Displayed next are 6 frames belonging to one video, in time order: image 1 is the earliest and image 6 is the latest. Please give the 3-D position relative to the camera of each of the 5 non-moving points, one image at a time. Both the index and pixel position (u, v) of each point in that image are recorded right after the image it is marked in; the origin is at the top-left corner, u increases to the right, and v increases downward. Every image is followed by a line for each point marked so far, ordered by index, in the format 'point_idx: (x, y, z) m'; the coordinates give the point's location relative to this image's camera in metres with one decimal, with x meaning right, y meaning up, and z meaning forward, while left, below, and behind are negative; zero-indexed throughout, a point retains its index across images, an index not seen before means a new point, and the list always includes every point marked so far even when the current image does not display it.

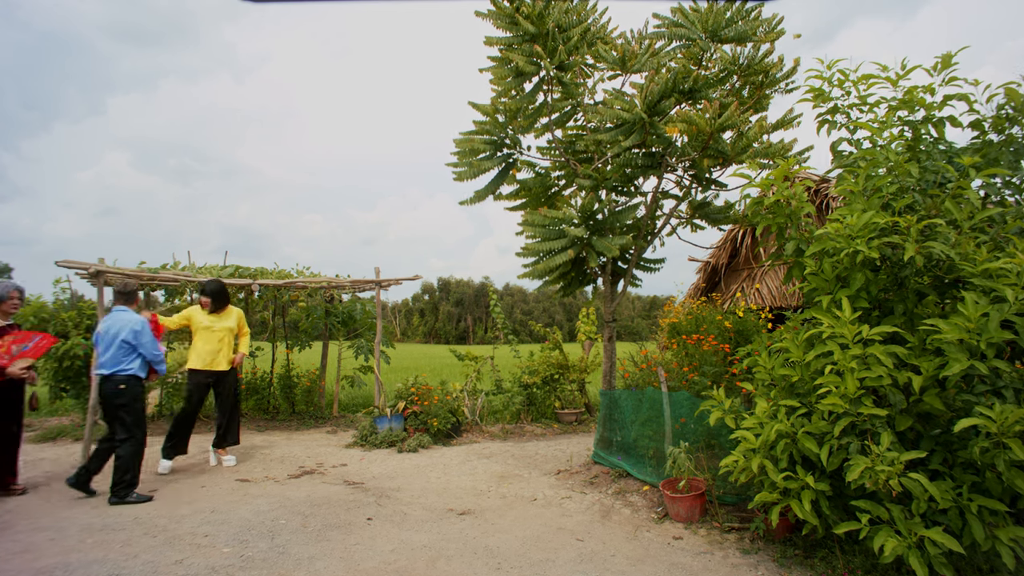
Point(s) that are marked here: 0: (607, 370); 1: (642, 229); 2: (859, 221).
0: (+1.0, -0.9, +6.4) m
1: (+1.3, +0.6, +5.9) m
2: (+2.1, +0.4, +3.6) m
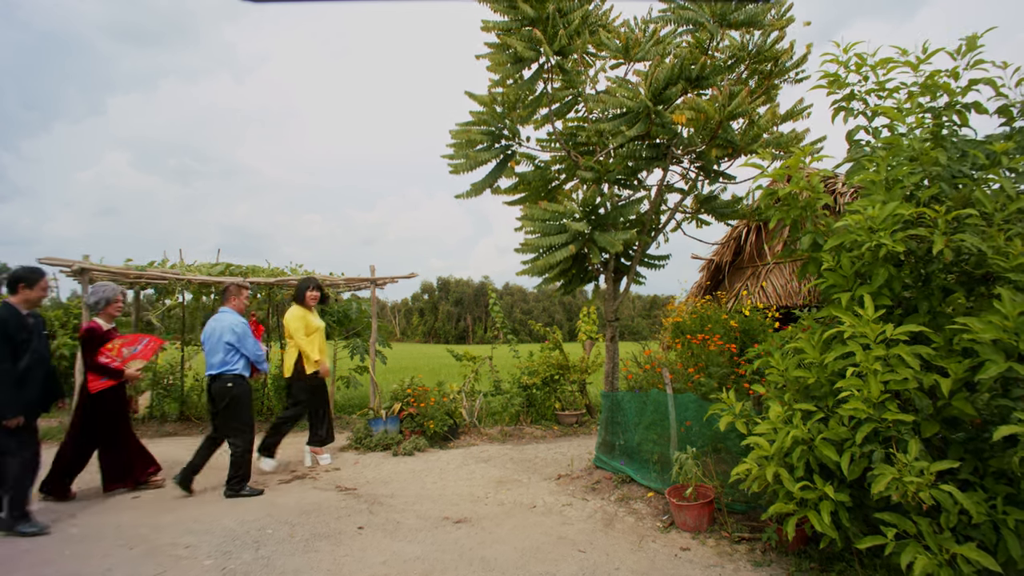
0: (+1.0, -0.9, +6.1) m
1: (+1.3, +0.6, +5.6) m
2: (+2.1, +0.4, +3.4) m
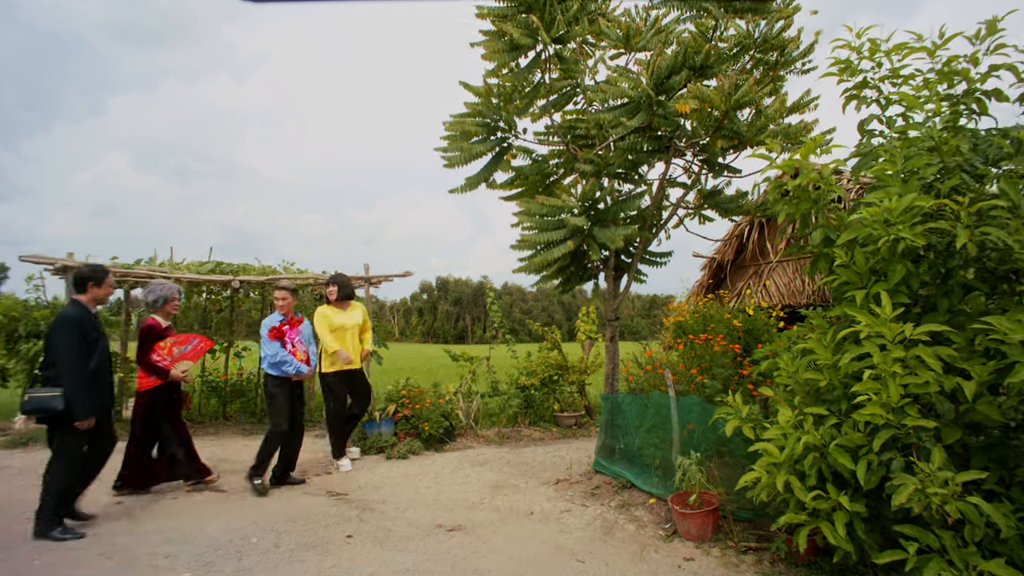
0: (+1.0, -0.8, +5.9) m
1: (+1.2, +0.6, +5.4) m
2: (+2.1, +0.5, +3.2) m
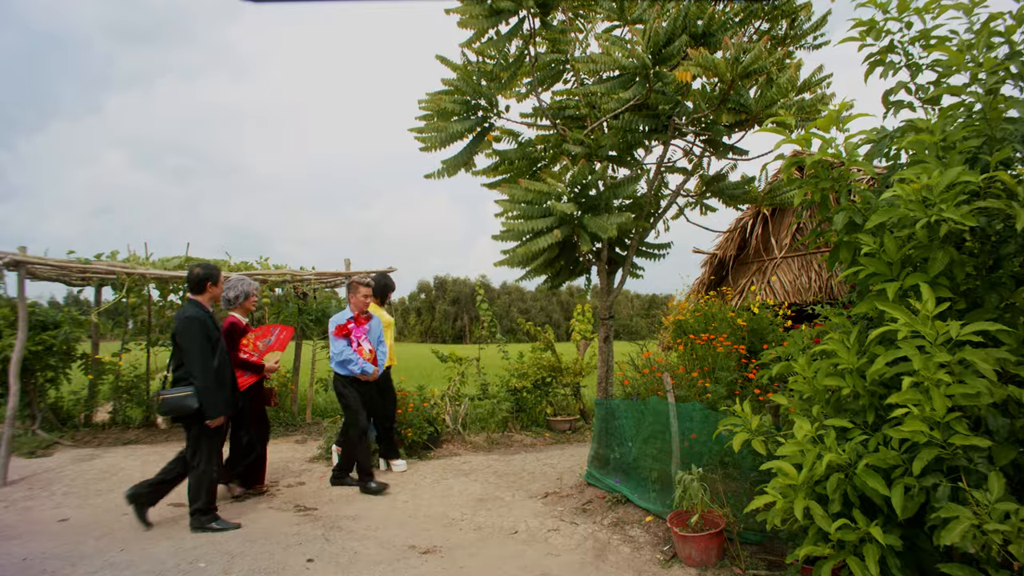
0: (+0.8, -0.8, +5.4) m
1: (+1.1, +0.7, +4.9) m
2: (+1.9, +0.5, +2.7) m
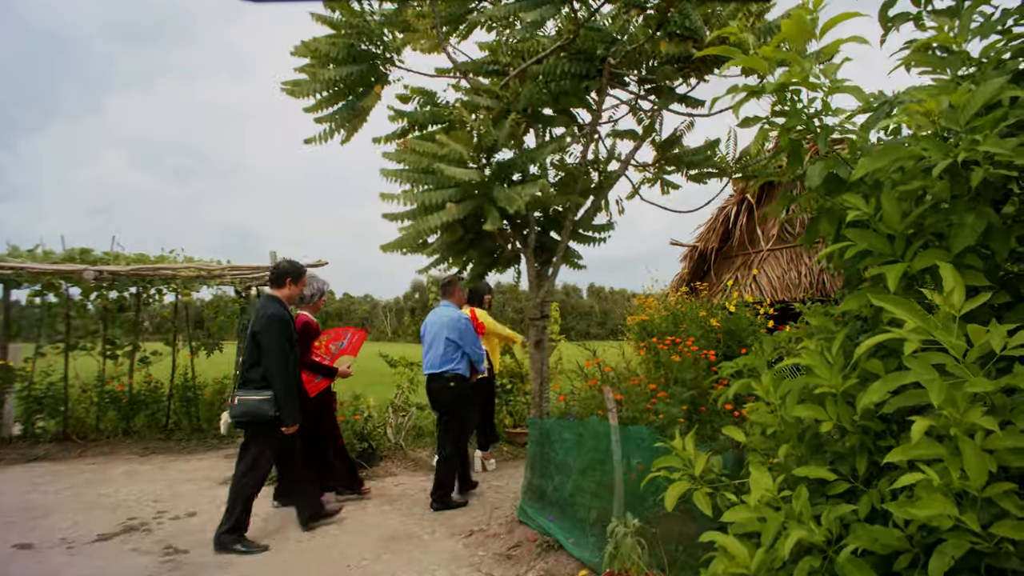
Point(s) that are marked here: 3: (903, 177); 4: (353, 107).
0: (+0.2, -0.8, +4.4) m
1: (+0.5, +0.7, +3.9) m
2: (+1.3, +0.5, +1.7) m
3: (+1.3, +0.4, +1.9) m
4: (-1.0, +1.1, +3.8) m
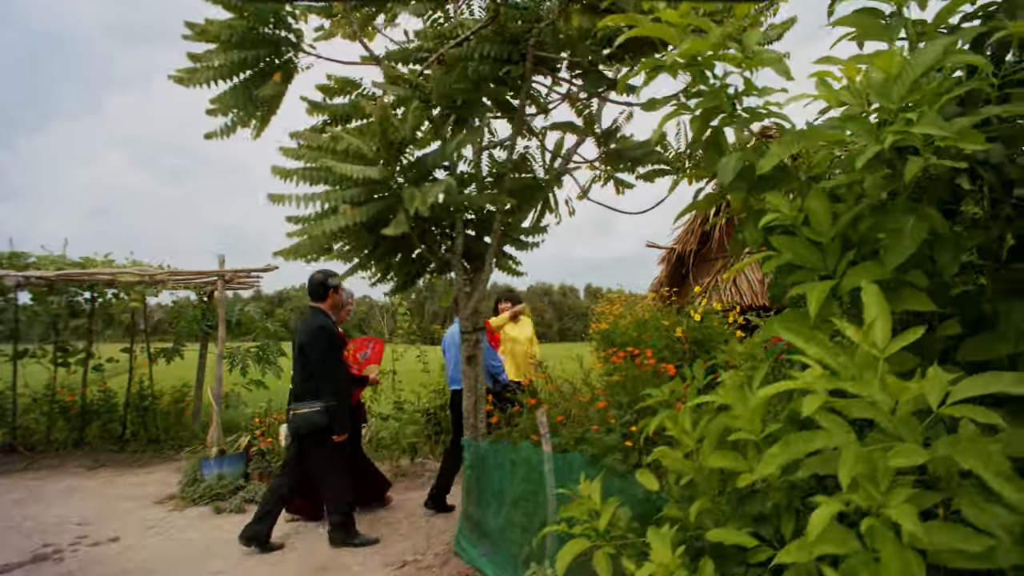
0: (-0.3, -0.8, +4.0) m
1: (0.0, +0.7, +3.5) m
2: (+0.9, +0.5, +1.3) m
3: (+0.8, +0.3, +1.5) m
4: (-1.4, +1.1, +3.4) m
